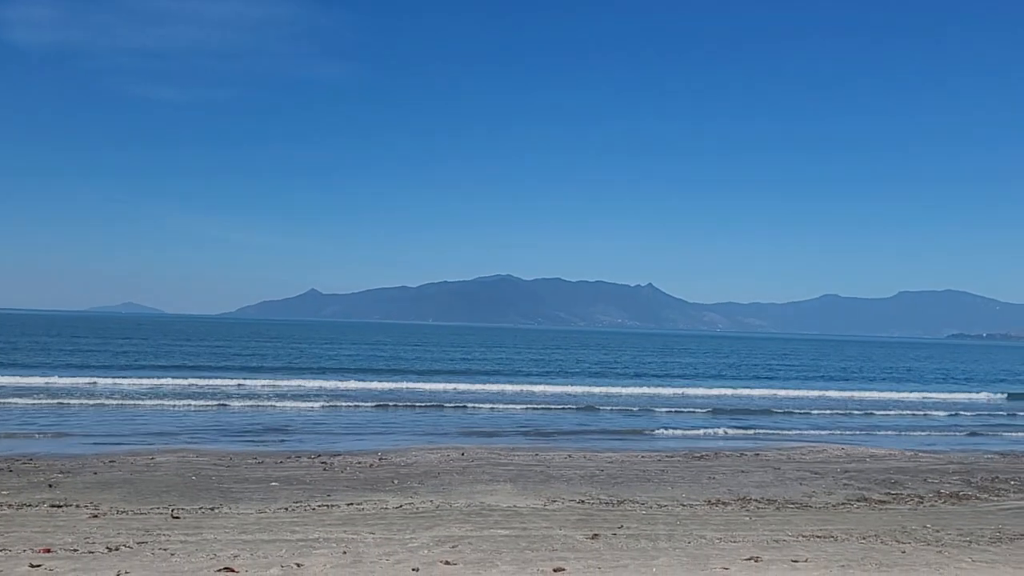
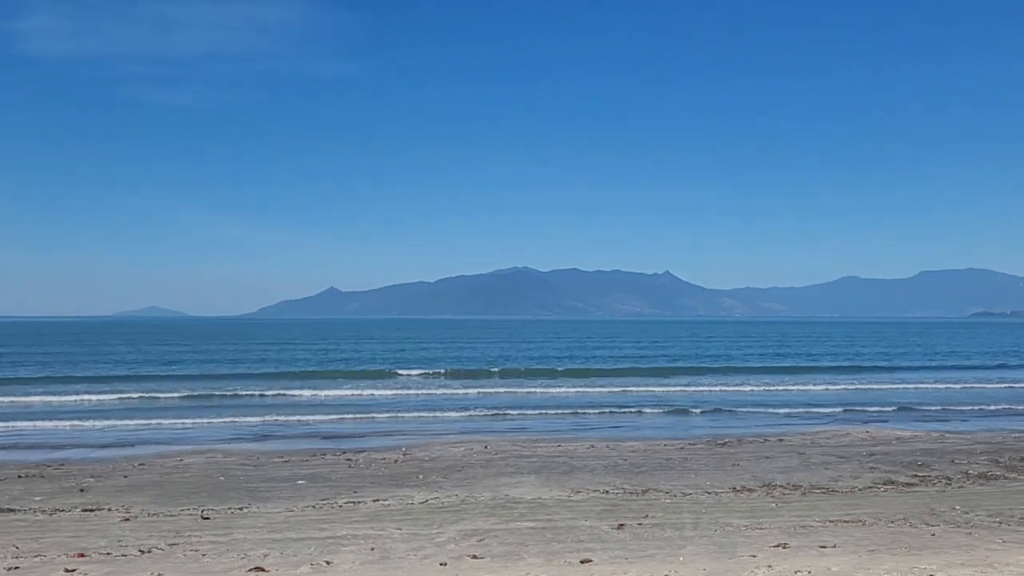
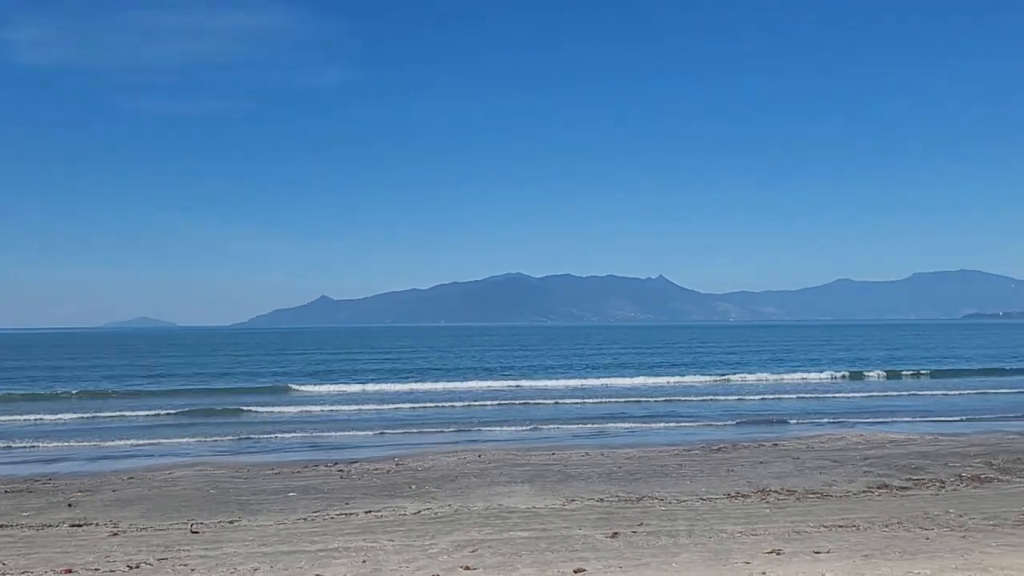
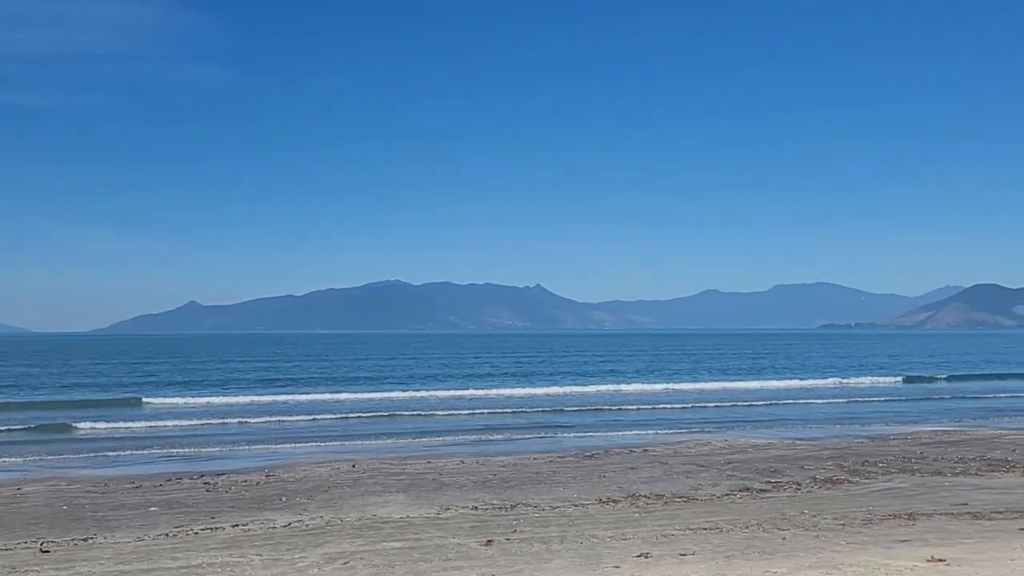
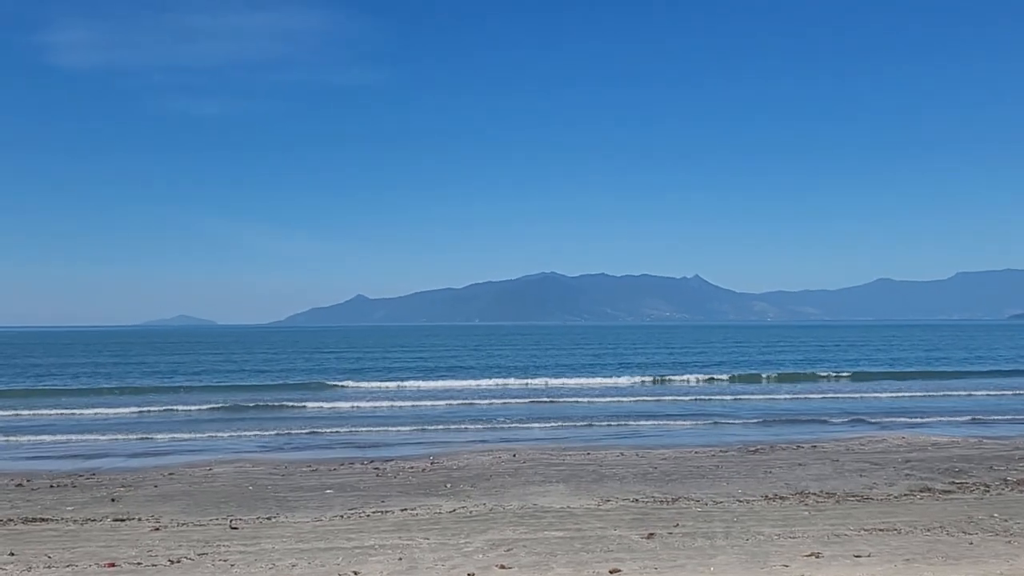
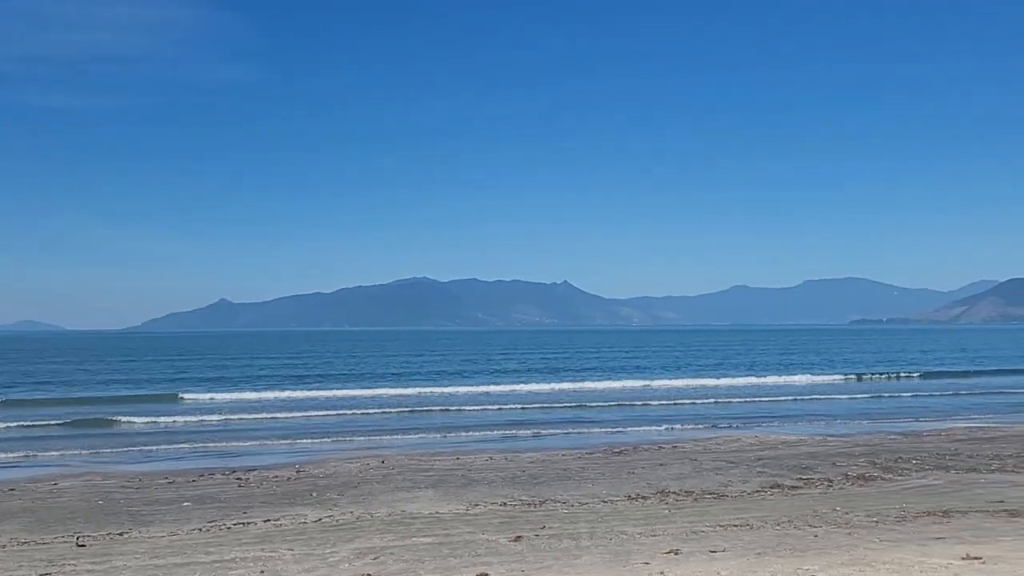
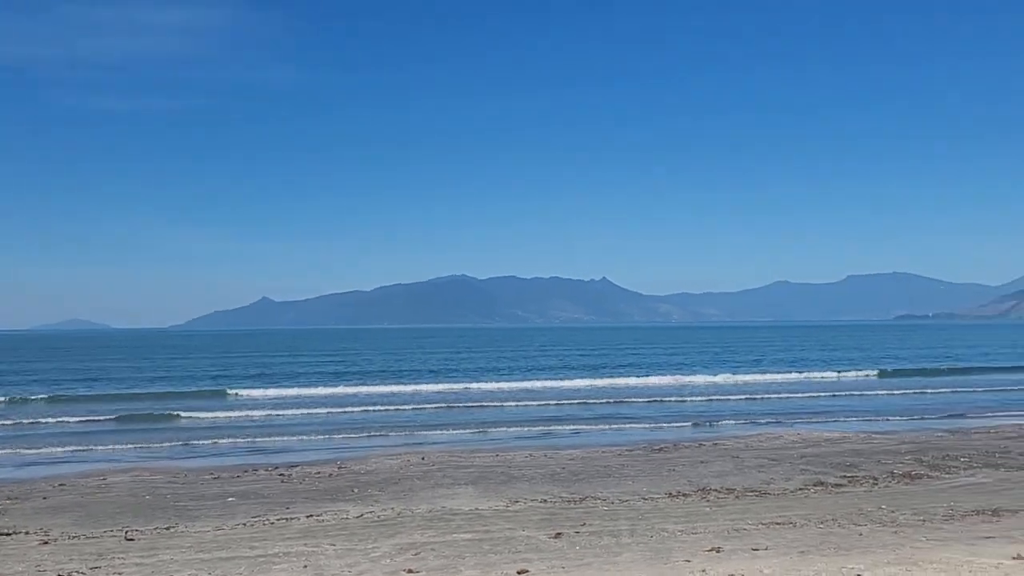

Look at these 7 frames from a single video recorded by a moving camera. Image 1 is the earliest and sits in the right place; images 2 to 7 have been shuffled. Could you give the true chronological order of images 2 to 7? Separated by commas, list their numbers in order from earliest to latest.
2, 5, 3, 7, 6, 4
